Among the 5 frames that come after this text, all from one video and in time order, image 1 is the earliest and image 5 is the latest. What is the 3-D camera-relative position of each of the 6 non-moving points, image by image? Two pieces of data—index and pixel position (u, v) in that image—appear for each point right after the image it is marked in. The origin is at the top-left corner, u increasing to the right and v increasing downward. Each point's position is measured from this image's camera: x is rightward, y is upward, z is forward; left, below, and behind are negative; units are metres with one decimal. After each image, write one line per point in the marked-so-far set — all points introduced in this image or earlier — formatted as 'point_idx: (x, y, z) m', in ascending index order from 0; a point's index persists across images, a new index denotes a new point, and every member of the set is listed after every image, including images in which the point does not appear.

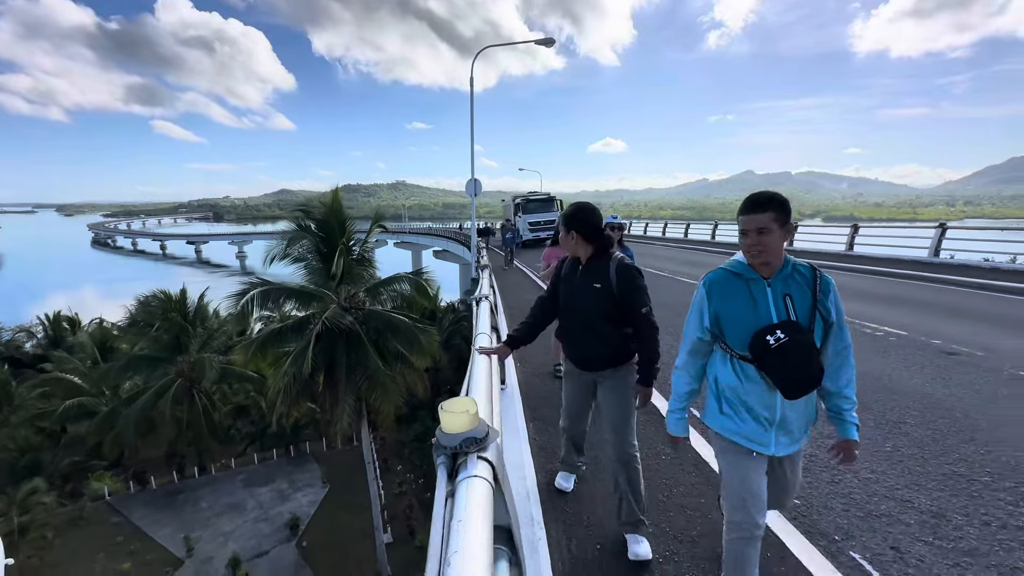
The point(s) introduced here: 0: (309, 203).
0: (-5.3, +2.2, +12.5) m
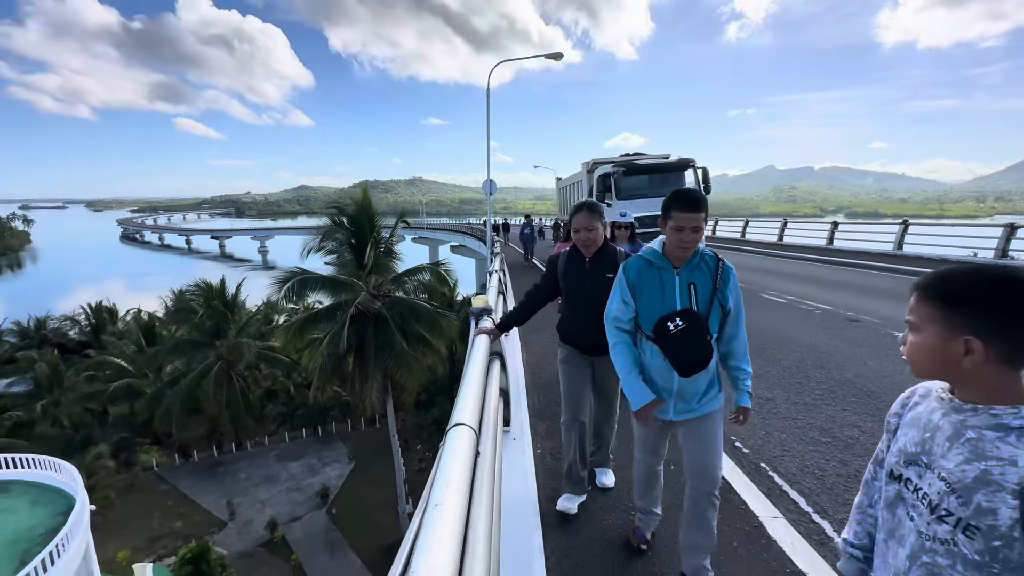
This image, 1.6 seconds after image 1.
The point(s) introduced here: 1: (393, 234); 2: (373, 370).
0: (-5.0, +2.5, +13.9) m
1: (-3.8, +1.7, +15.0) m
2: (-4.1, -2.4, +13.9) m
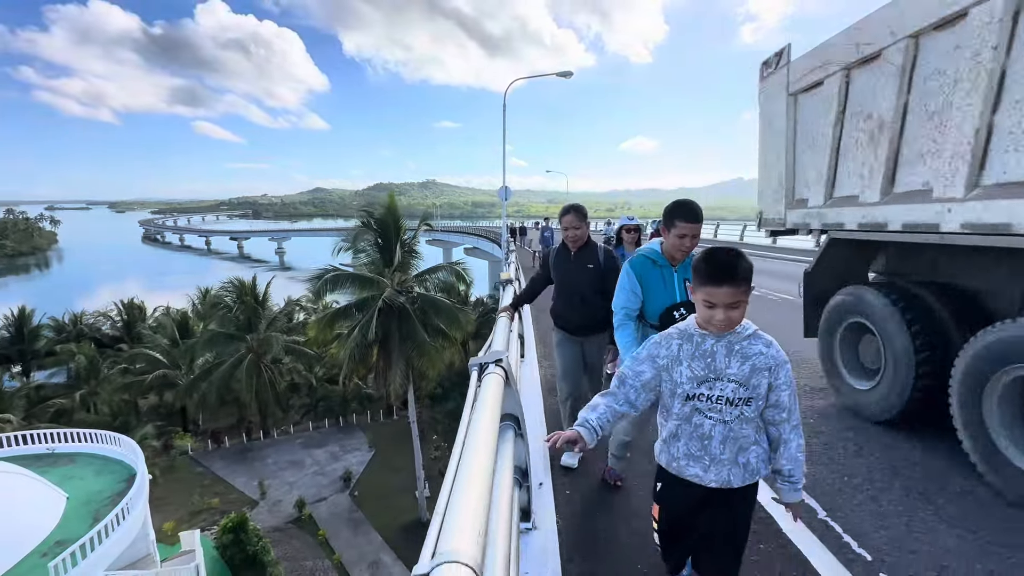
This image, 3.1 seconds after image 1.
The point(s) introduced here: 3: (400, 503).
0: (-4.5, +2.7, +15.1) m
1: (-3.3, +1.8, +16.2) m
2: (-3.7, -2.3, +15.1) m
3: (-4.2, -8.0, +17.5) m
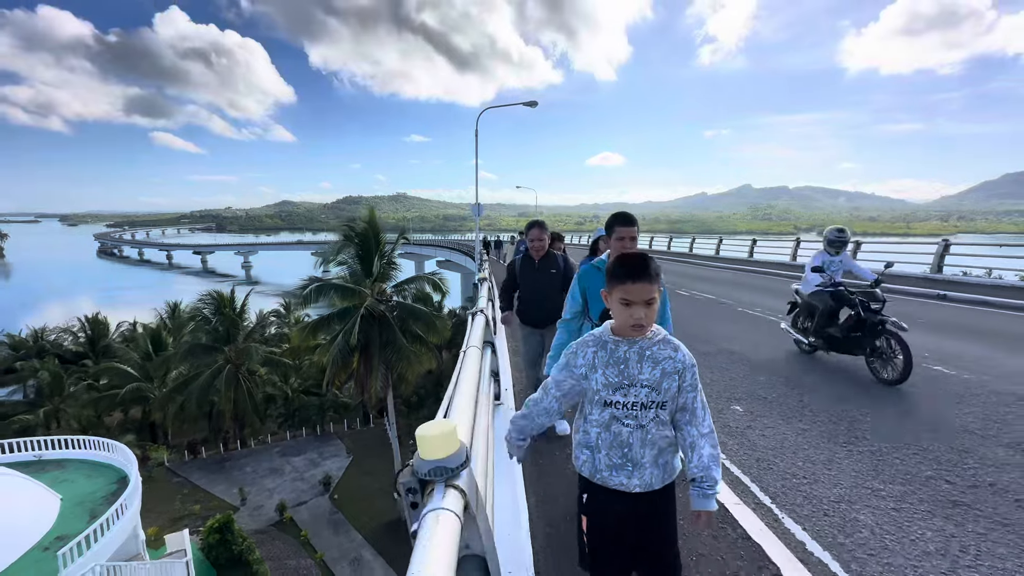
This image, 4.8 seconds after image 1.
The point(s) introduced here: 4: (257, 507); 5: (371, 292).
0: (-5.5, +2.3, +16.2) m
1: (-4.3, +1.5, +17.3) m
2: (-4.6, -2.6, +16.0) m
3: (-5.2, -8.4, +18.3) m
4: (-9.8, -8.4, +18.1) m
5: (-4.9, -0.1, +16.3) m
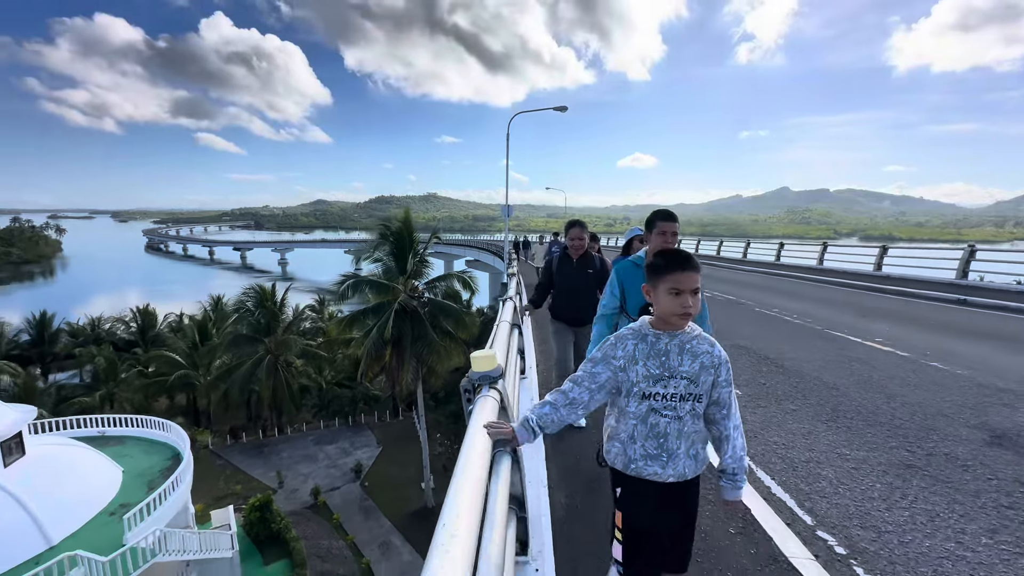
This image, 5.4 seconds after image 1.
0: (-4.5, +2.5, +16.9) m
1: (-3.3, +1.6, +18.0) m
2: (-3.7, -2.5, +16.7) m
3: (-4.2, -8.3, +19.1) m
4: (-8.9, -8.2, +19.1) m
5: (-3.9, 0.0, +17.1) m
